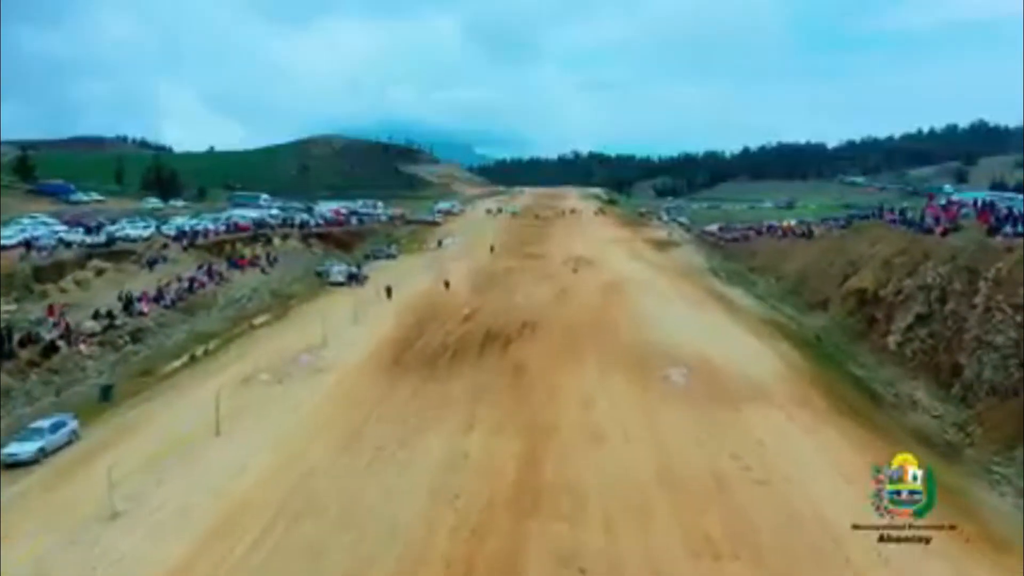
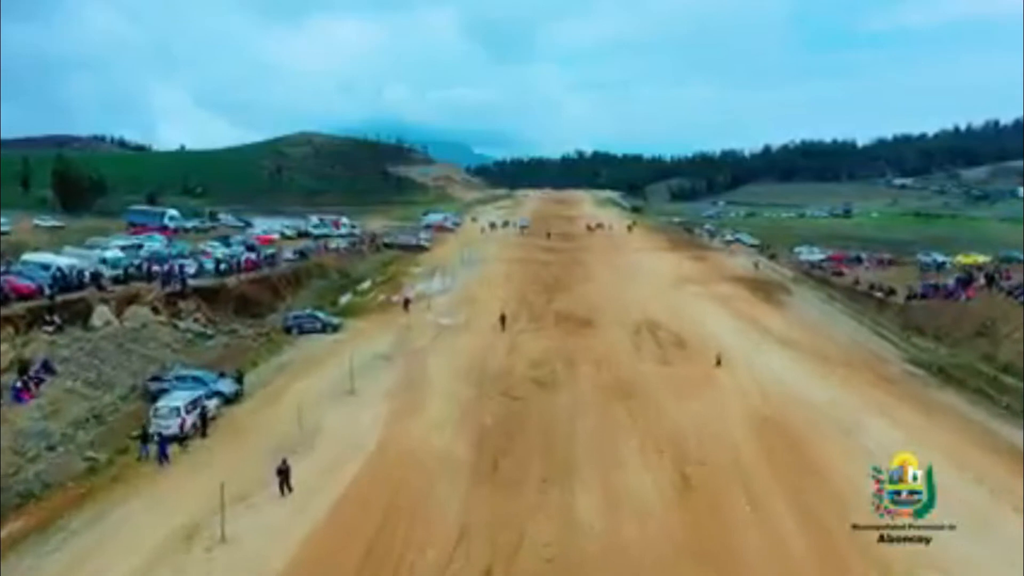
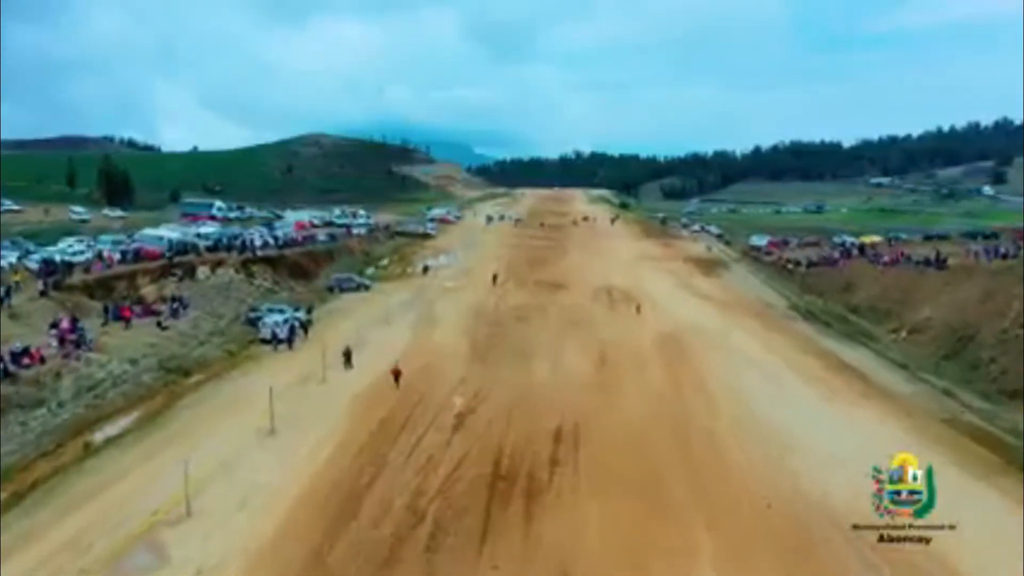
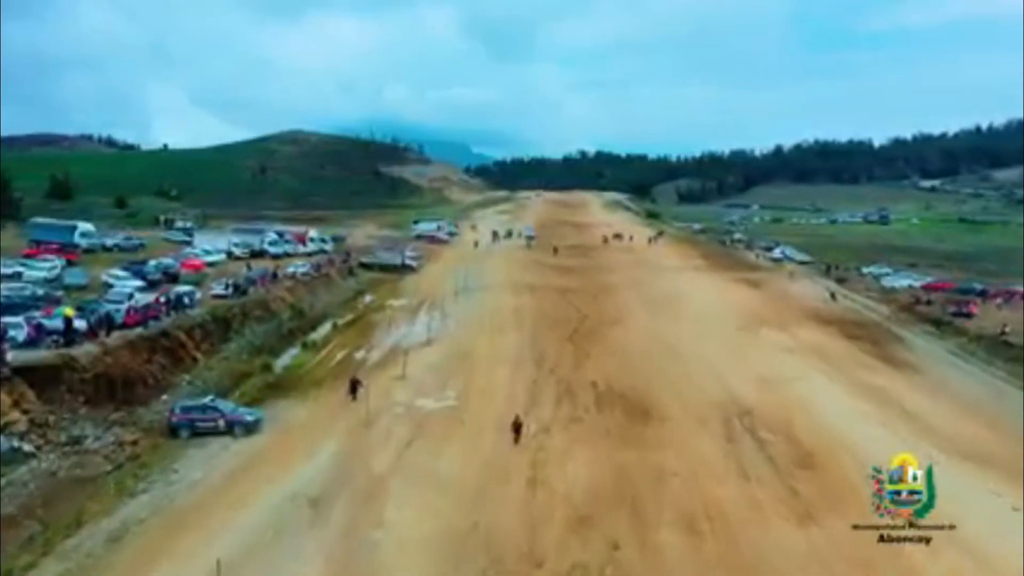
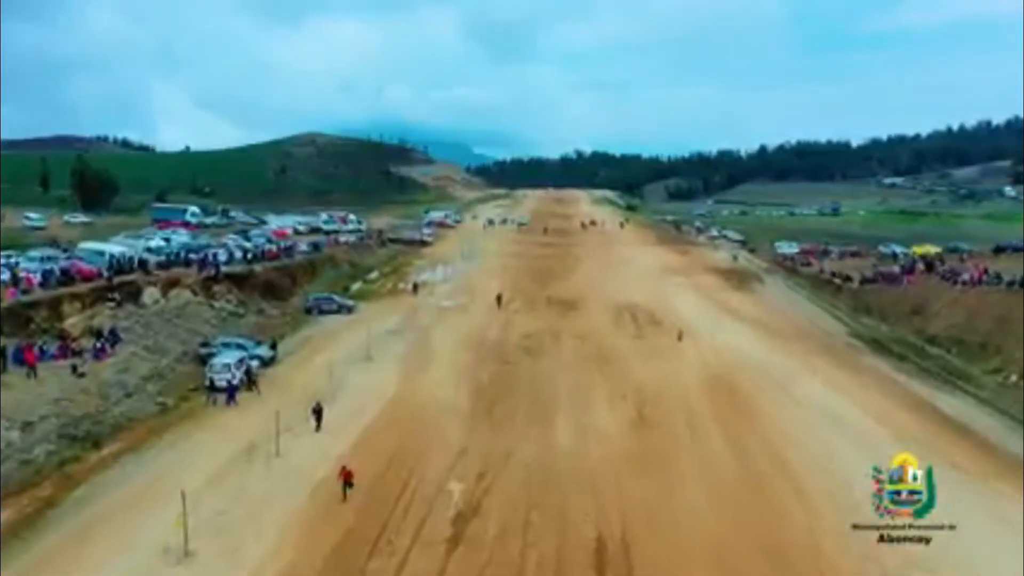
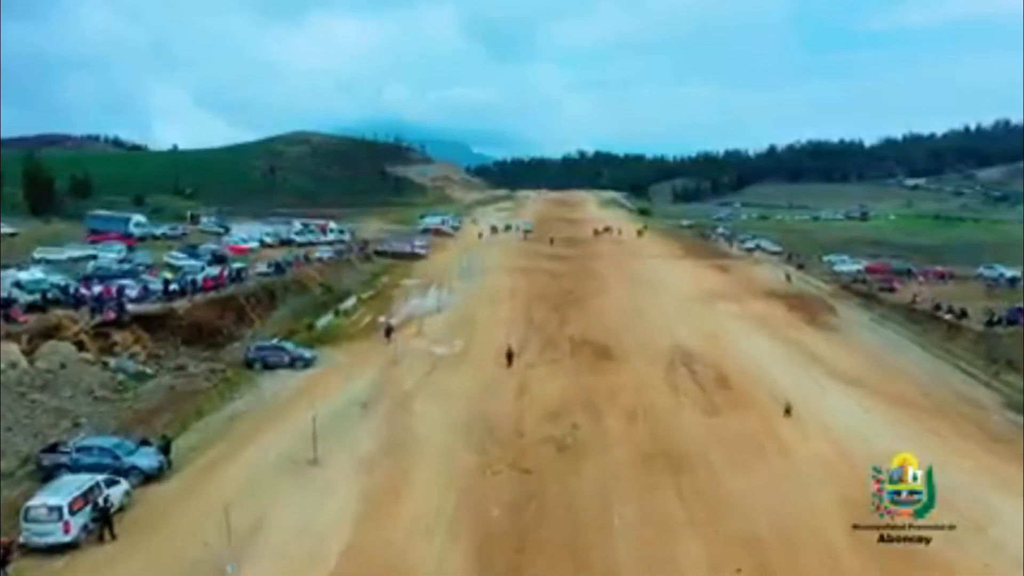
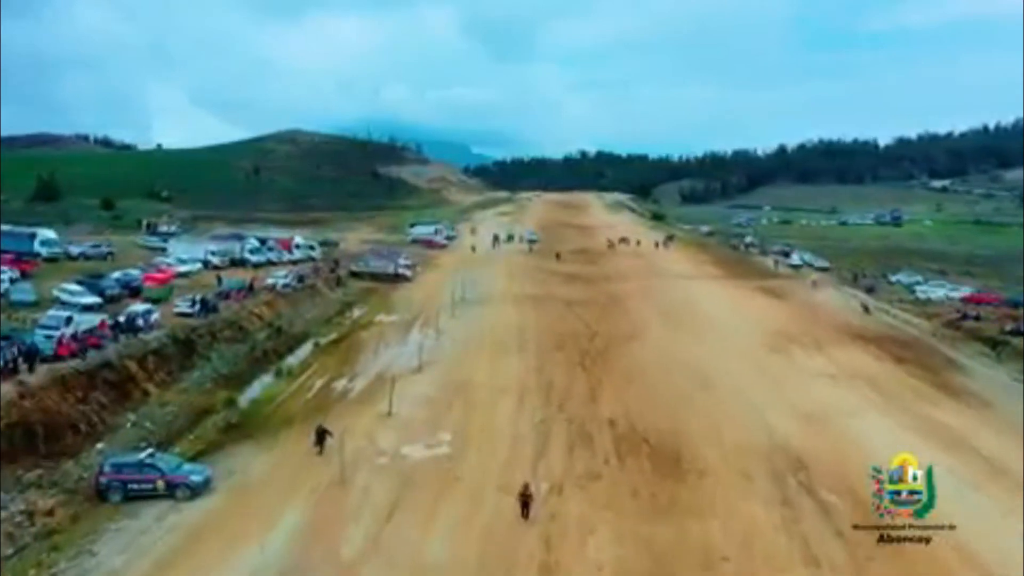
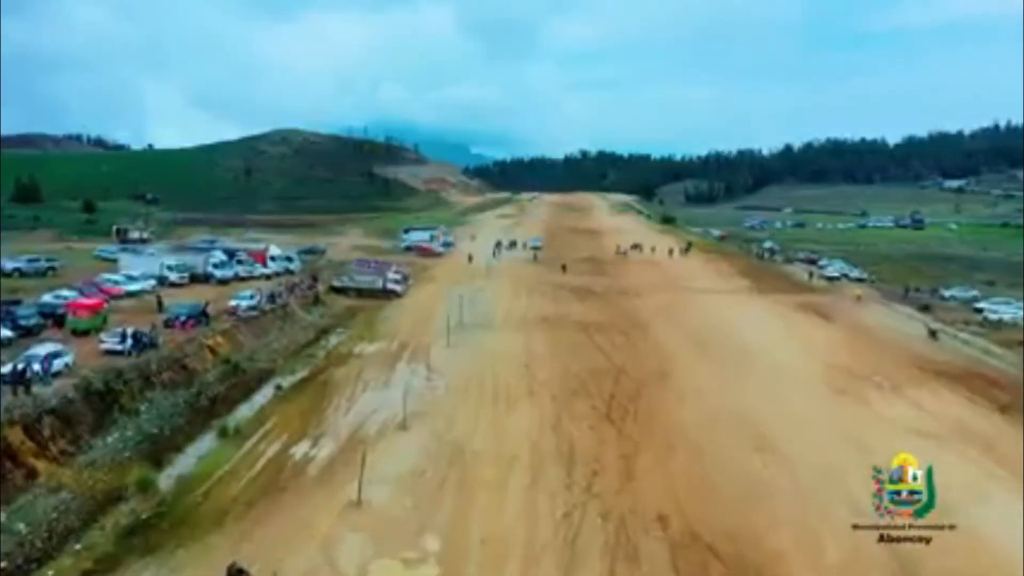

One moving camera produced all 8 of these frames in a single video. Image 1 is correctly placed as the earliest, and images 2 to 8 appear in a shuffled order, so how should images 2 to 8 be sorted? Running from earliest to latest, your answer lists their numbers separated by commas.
3, 5, 2, 6, 4, 7, 8
